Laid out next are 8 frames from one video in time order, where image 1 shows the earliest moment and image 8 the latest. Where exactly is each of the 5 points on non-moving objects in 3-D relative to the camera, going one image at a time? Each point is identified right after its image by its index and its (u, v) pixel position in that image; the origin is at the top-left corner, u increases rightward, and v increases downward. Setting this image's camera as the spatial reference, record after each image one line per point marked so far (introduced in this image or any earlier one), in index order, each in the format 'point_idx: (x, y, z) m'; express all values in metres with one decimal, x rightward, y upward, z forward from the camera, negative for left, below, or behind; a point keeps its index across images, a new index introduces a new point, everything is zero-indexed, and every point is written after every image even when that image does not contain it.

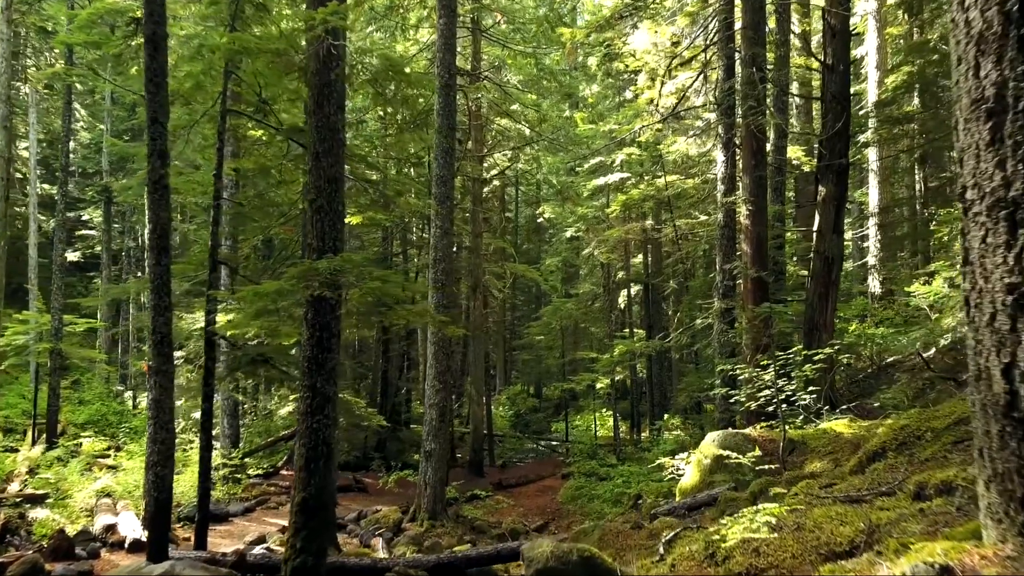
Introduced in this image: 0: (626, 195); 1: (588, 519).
0: (+2.5, +2.0, +17.0) m
1: (+1.3, -3.9, +13.2) m
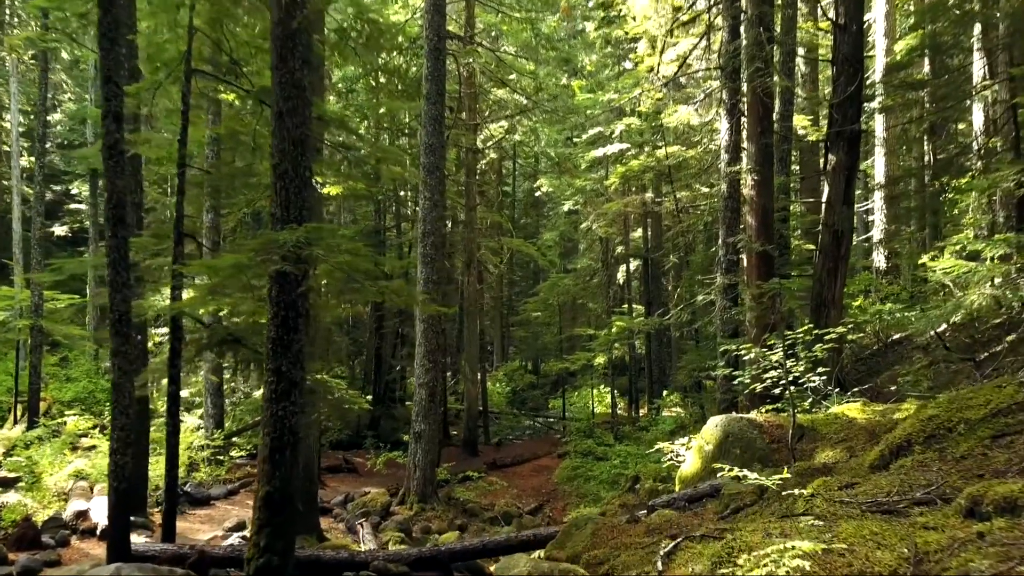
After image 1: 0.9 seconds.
0: (+2.4, +2.6, +16.4) m
1: (+1.2, -3.5, +12.8) m
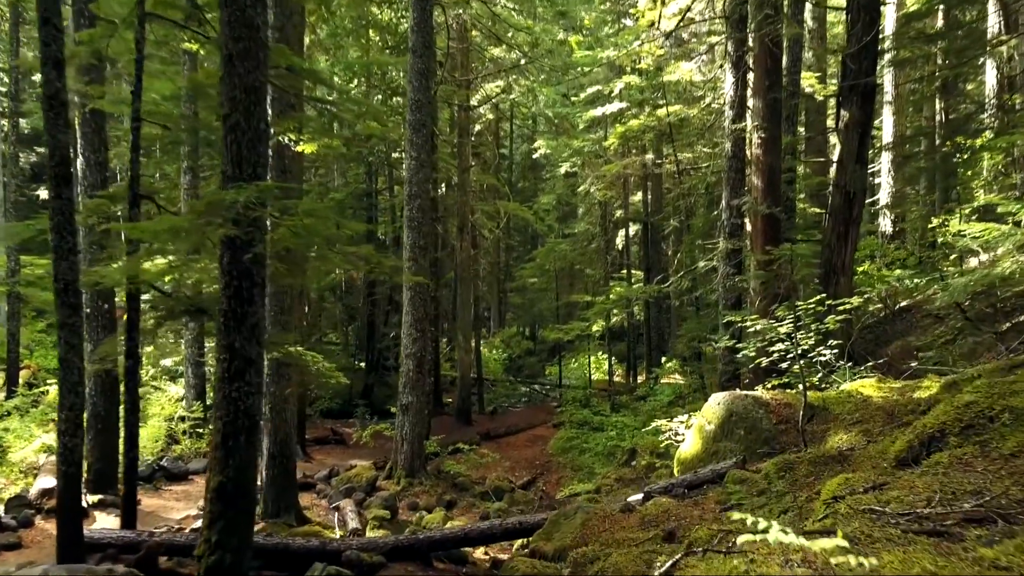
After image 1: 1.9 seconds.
0: (+2.3, +3.3, +15.7) m
1: (+1.0, -3.0, +12.3) m
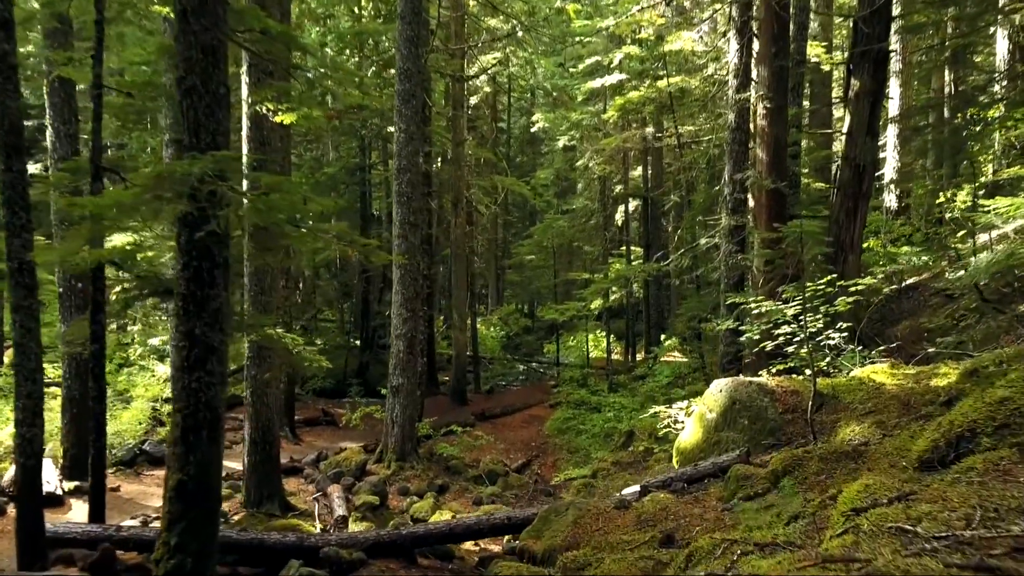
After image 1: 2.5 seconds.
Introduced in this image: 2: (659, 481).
0: (+2.2, +3.7, +15.1) m
1: (+1.0, -2.6, +12.0) m
2: (+1.0, -1.3, +5.4) m
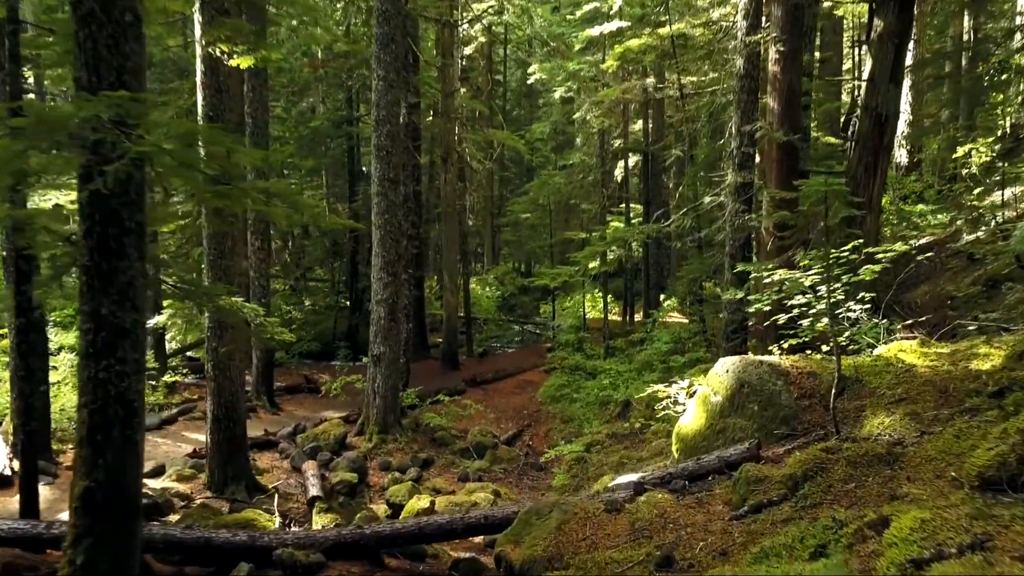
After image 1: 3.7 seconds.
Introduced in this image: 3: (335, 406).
0: (+2.1, +4.4, +14.2) m
1: (+0.8, -2.1, +11.4) m
2: (+0.9, -1.1, +4.7) m
3: (-2.8, -1.8, +12.1) m
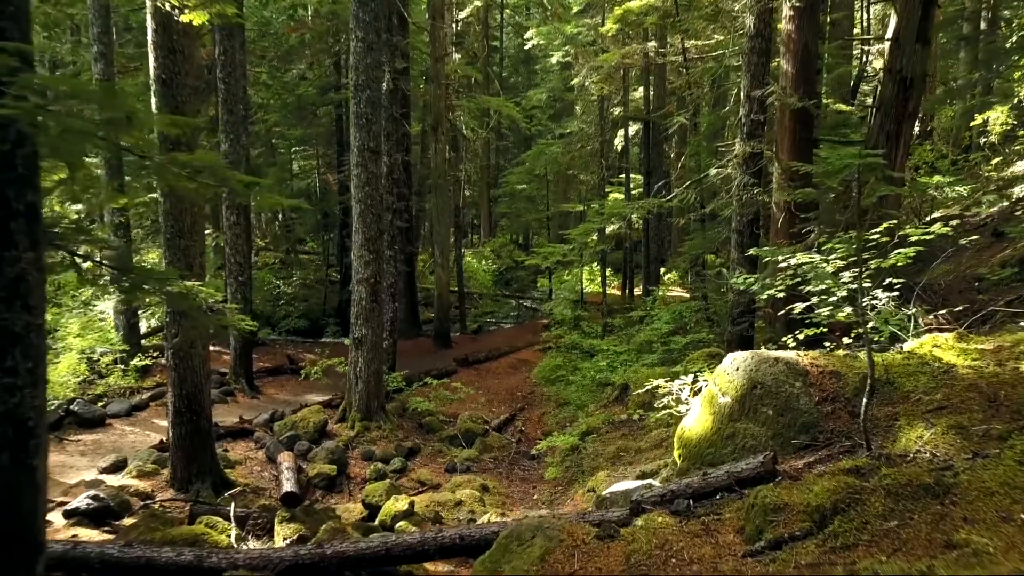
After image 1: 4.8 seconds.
0: (+1.9, +4.9, +13.3) m
1: (+0.7, -1.7, +10.8) m
2: (+0.8, -1.1, +4.1) m
3: (-2.9, -1.5, +11.5) m
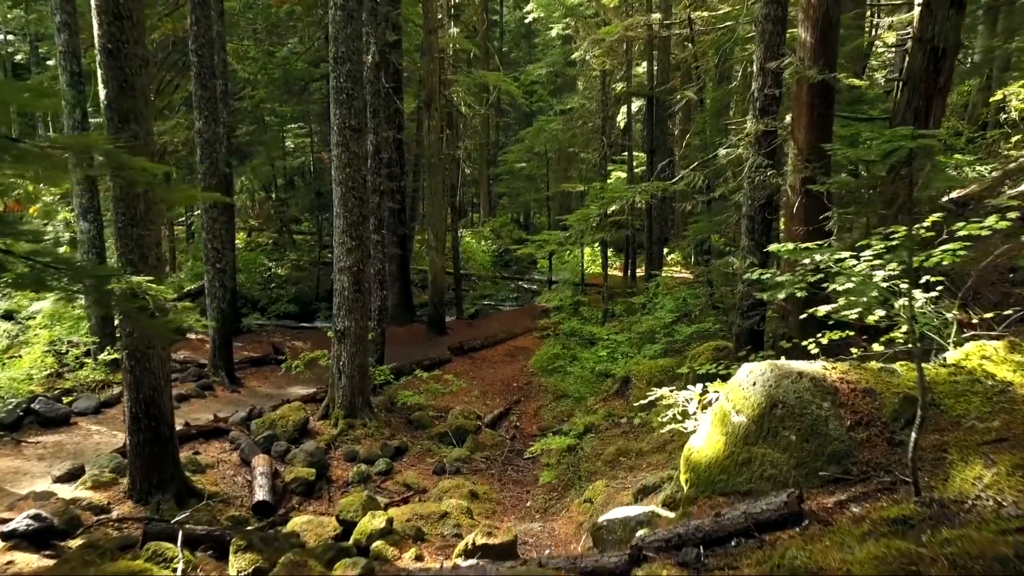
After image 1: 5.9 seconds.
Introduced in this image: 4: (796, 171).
0: (+1.9, +5.1, +12.6) m
1: (+0.6, -1.6, +10.2) m
2: (+0.7, -1.1, +3.5) m
3: (-3.0, -1.3, +10.9) m
4: (+2.6, +1.1, +7.0) m
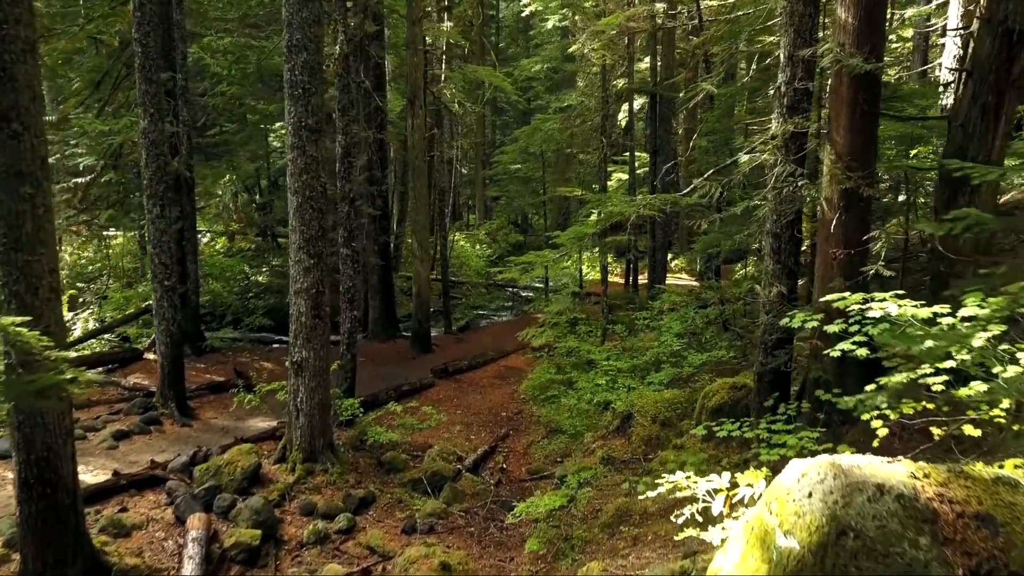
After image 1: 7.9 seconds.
0: (+1.7, +4.9, +11.3) m
1: (+0.5, -1.8, +9.0) m
2: (+0.5, -1.4, +2.3) m
3: (-3.1, -1.5, +9.7) m
4: (+2.4, +0.8, +5.8) m
